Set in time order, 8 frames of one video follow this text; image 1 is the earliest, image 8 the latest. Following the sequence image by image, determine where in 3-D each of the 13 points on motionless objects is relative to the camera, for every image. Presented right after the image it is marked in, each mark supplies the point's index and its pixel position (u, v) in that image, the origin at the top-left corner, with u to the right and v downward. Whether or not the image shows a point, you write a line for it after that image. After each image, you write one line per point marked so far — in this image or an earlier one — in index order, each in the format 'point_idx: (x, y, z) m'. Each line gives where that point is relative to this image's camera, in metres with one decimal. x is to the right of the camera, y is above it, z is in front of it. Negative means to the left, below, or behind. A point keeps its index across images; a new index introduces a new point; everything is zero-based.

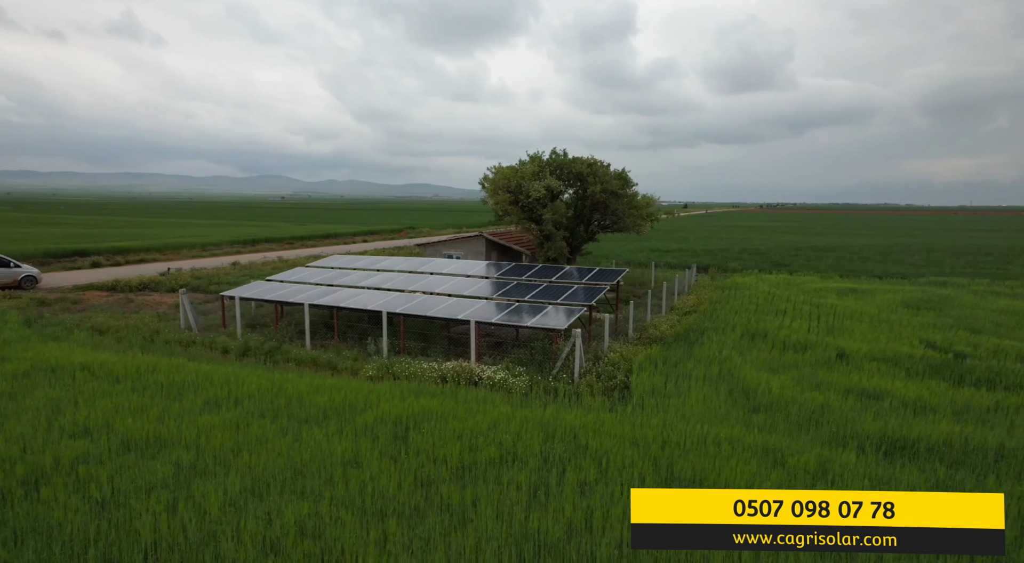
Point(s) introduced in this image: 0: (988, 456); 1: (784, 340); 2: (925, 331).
0: (+5.9, -2.2, +7.4) m
1: (+6.3, -1.4, +14.0) m
2: (+10.5, -1.2, +15.3) m
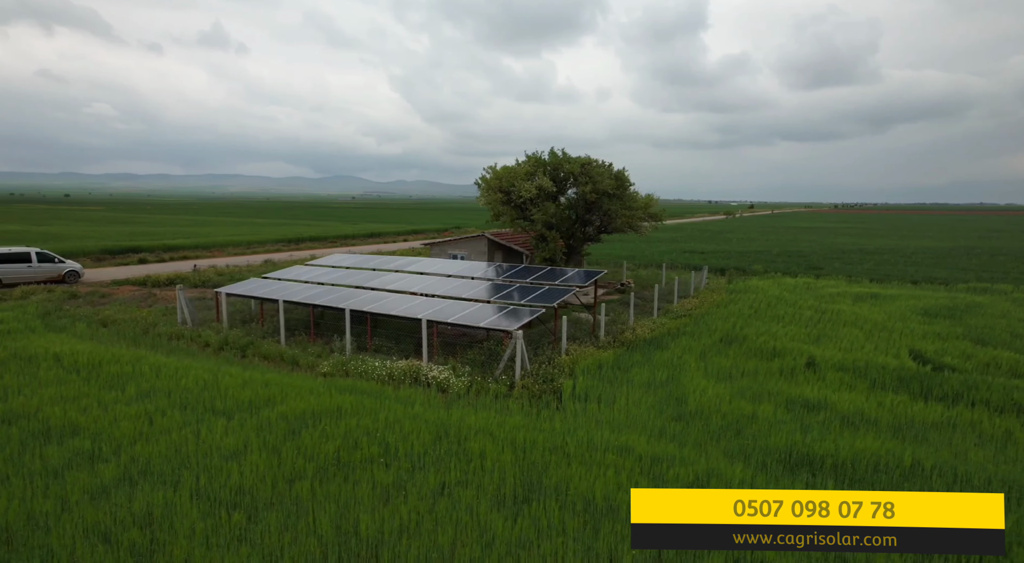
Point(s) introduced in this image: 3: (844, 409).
0: (+4.5, -2.3, +6.9) m
1: (+5.4, -1.5, +13.4) m
2: (+9.7, -1.4, +14.3) m
3: (+5.1, -1.9, +9.2) m
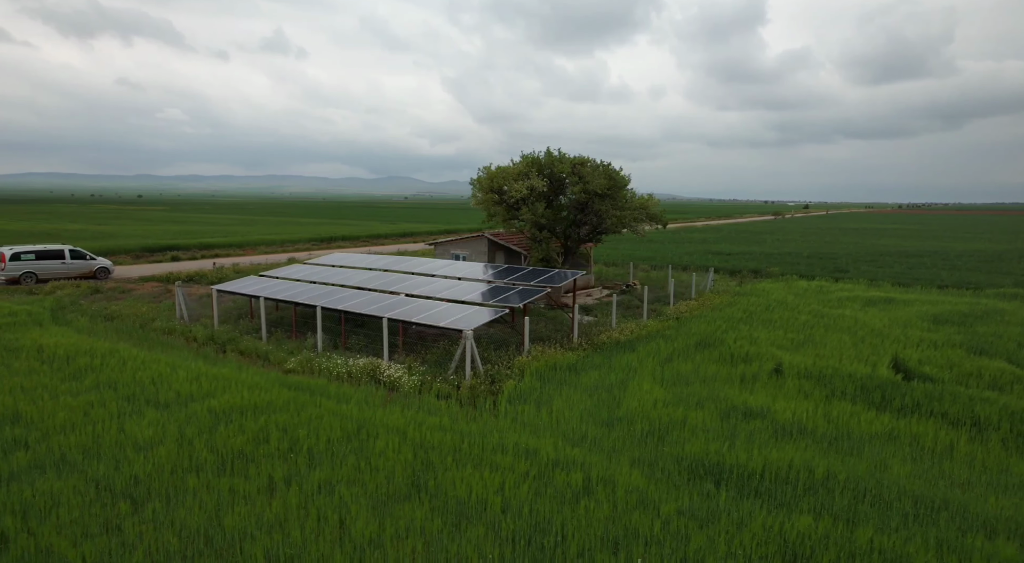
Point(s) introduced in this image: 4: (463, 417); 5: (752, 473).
0: (+3.2, -2.3, +6.6) m
1: (+4.7, -1.5, +13.0) m
2: (+9.0, -1.5, +13.6) m
3: (+4.0, -2.0, +8.8) m
4: (-0.7, -2.0, +8.9) m
5: (+2.8, -2.2, +7.0) m
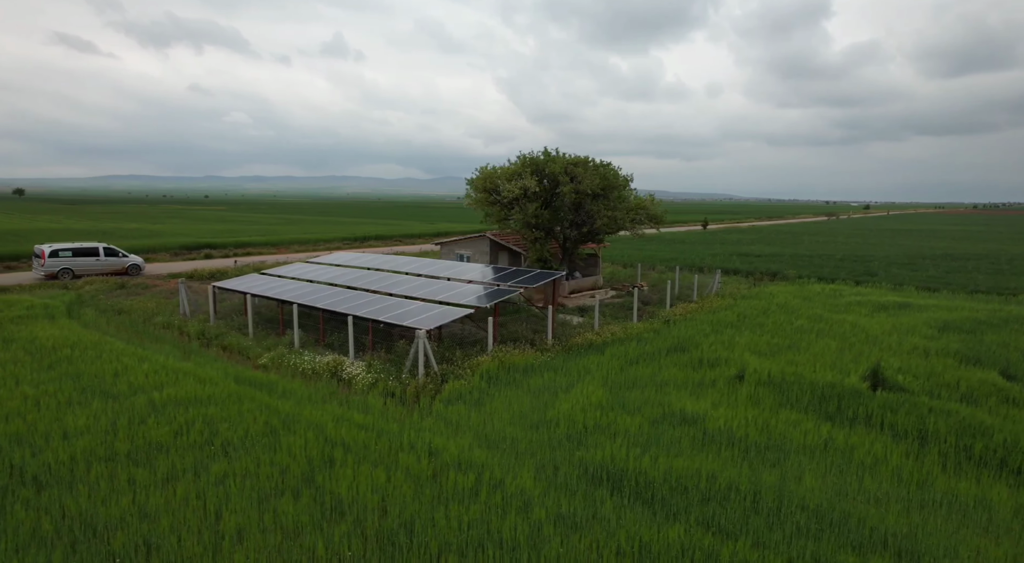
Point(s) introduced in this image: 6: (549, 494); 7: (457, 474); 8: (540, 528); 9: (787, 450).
0: (+2.0, -2.4, +6.4) m
1: (+3.9, -1.6, +12.6) m
2: (+8.3, -1.6, +12.9) m
3: (+2.9, -2.0, +8.5) m
4: (-1.8, -2.0, +9.0) m
5: (+1.6, -2.3, +6.9) m
6: (+0.4, -2.3, +6.5) m
7: (-0.6, -2.2, +6.8) m
8: (+0.3, -2.4, +5.8) m
9: (+3.6, -2.2, +7.8) m
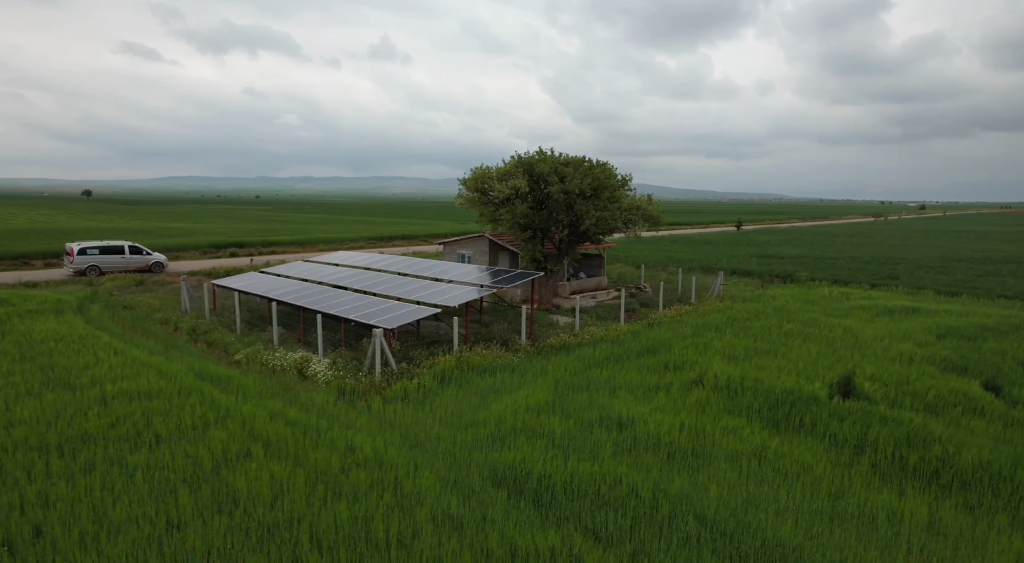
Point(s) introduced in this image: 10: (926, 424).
0: (+0.8, -2.4, +6.3) m
1: (+3.2, -1.6, +12.4) m
2: (+7.6, -1.7, +12.4) m
3: (+1.9, -2.1, +8.4) m
4: (-2.8, -2.0, +9.1) m
5: (+0.5, -2.3, +6.8) m
6: (-0.7, -2.3, +6.5) m
7: (-1.7, -2.2, +6.9) m
8: (-0.9, -2.4, +5.9) m
9: (+2.5, -2.2, +7.6) m
10: (+6.0, -2.1, +8.7) m
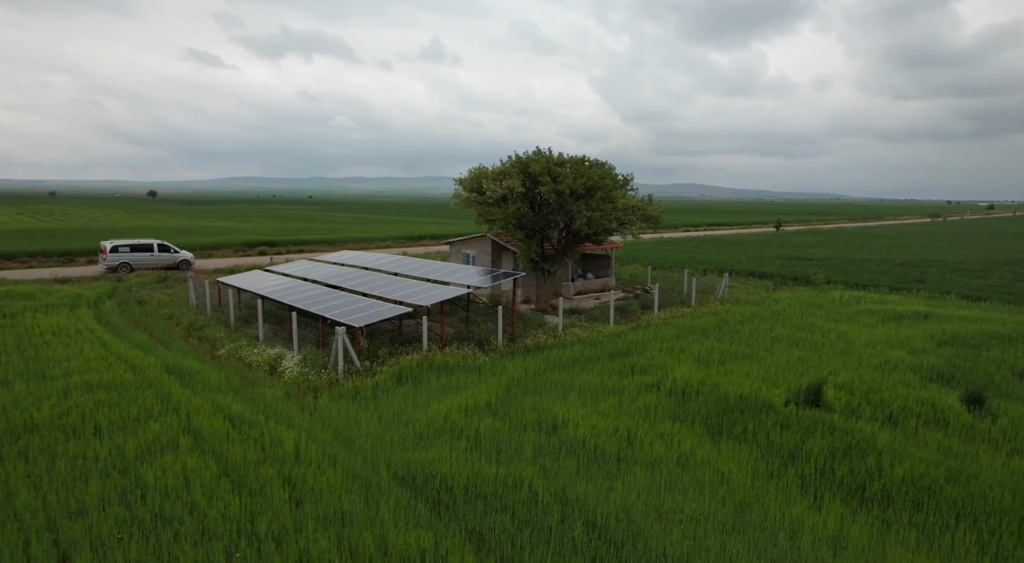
0: (-0.3, -2.4, +6.3) m
1: (+2.5, -1.7, +12.2) m
2: (+6.9, -1.7, +11.9) m
3: (+0.9, -2.1, +8.3) m
4: (-3.7, -2.0, +9.4) m
5: (-0.6, -2.3, +6.8) m
6: (-1.8, -2.3, +6.6) m
7: (-2.8, -2.2, +7.1) m
8: (-2.0, -2.4, +6.0) m
9: (+1.5, -2.3, +7.5) m
10: (+5.0, -2.1, +8.3) m
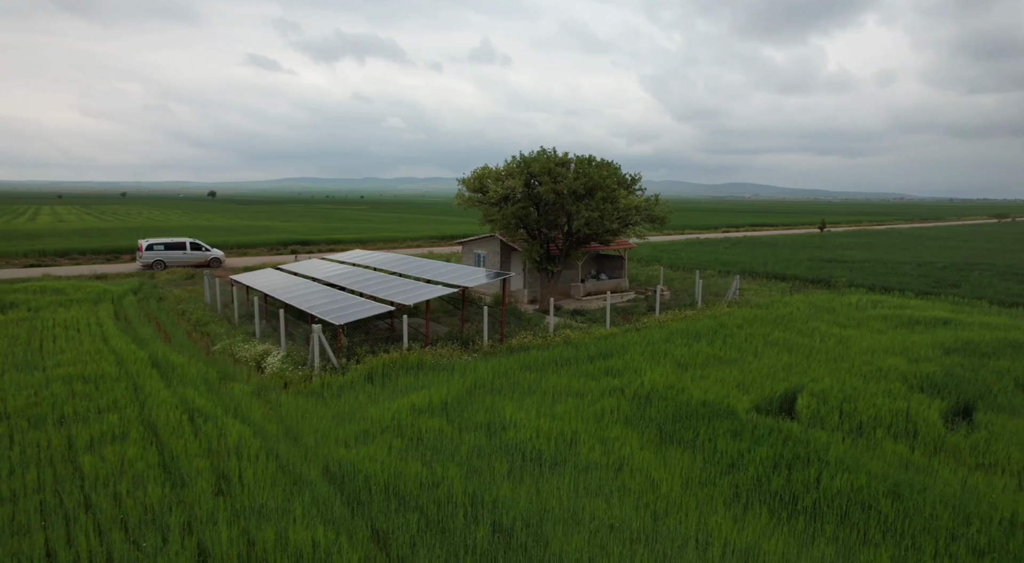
0: (-1.2, -2.4, +6.4) m
1: (+2.0, -1.7, +12.1) m
2: (+6.3, -1.8, +11.4) m
3: (+0.1, -2.1, +8.3) m
4: (-4.4, -1.9, +9.6) m
5: (-1.5, -2.3, +6.9) m
6: (-2.7, -2.3, +6.8) m
7: (-3.6, -2.2, +7.3) m
8: (-3.0, -2.4, +6.1) m
9: (+0.6, -2.3, +7.4) m
10: (+4.2, -2.2, +8.0) m
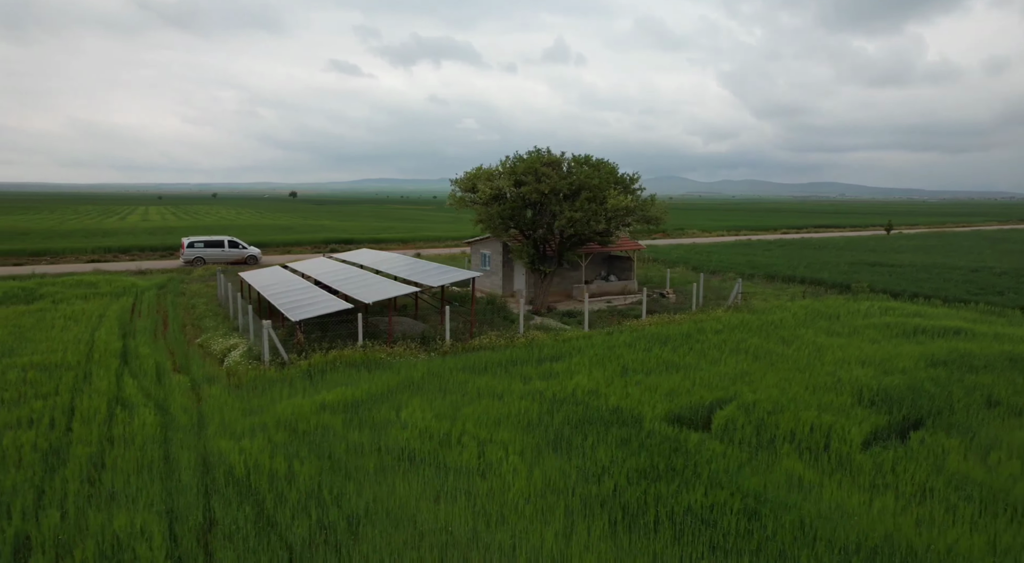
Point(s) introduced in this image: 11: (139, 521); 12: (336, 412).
0: (-3.0, -2.4, +6.6) m
1: (+0.8, -1.7, +11.9) m
2: (+5.1, -1.9, +10.8) m
3: (-1.4, -2.1, +8.3) m
4: (-5.7, -1.9, +10.2) m
5: (-3.2, -2.3, +7.1) m
6: (-4.4, -2.3, +7.2) m
7: (-5.3, -2.1, +7.8) m
8: (-4.7, -2.4, +6.5) m
9: (-1.0, -2.3, +7.4) m
10: (+2.6, -2.2, +7.6) m
11: (-3.7, -2.4, +6.1) m
12: (-2.6, -2.0, +9.2) m
